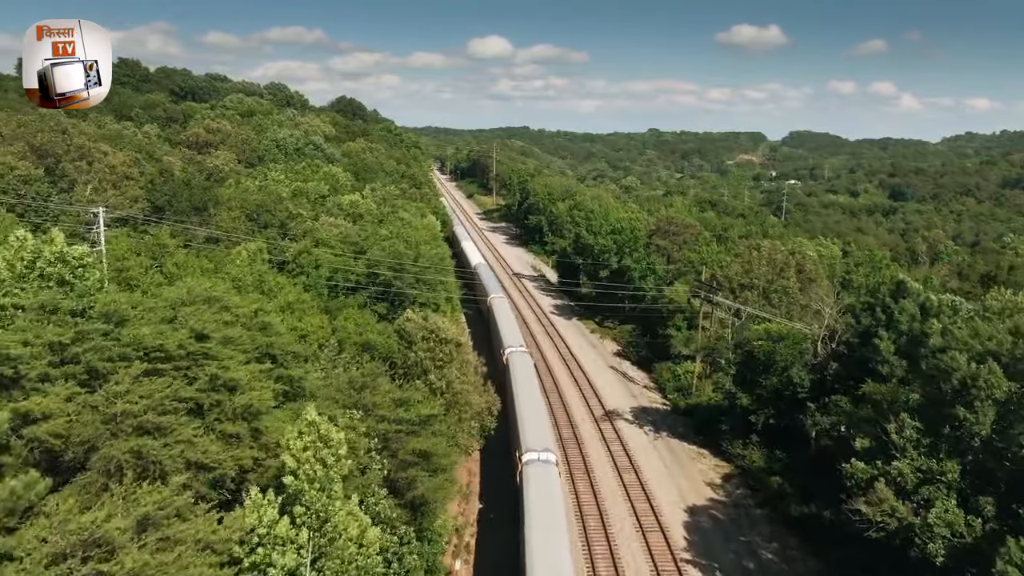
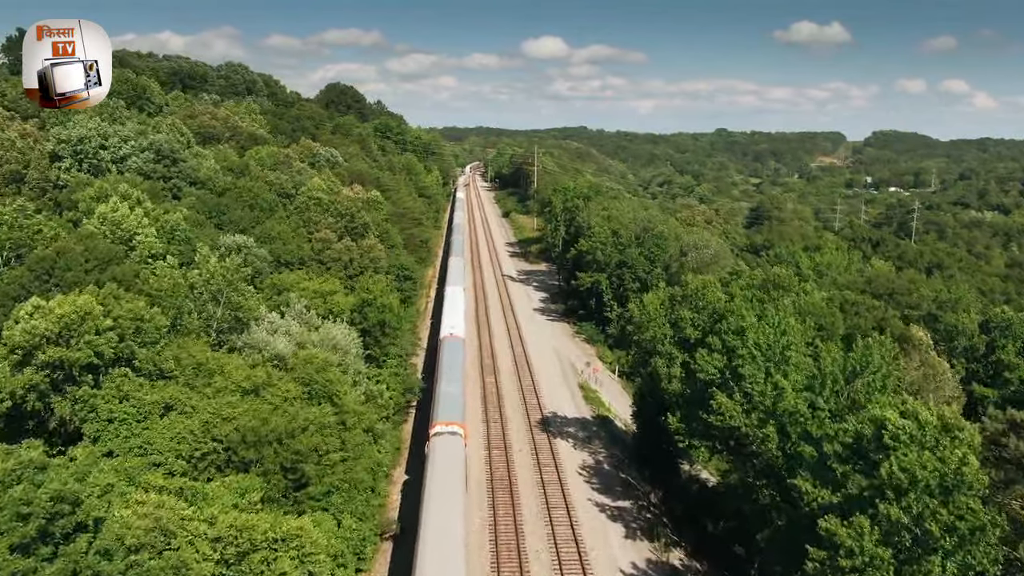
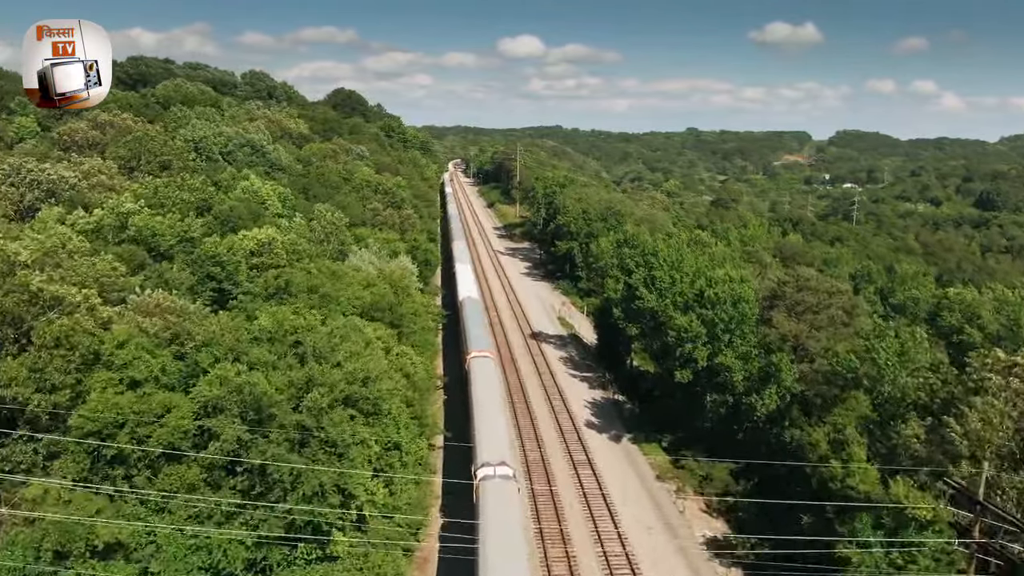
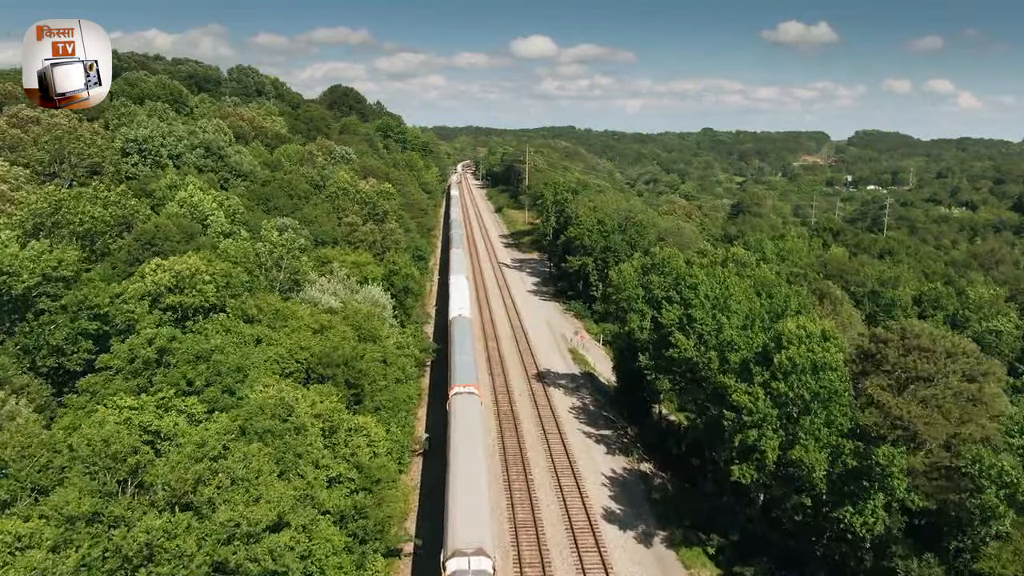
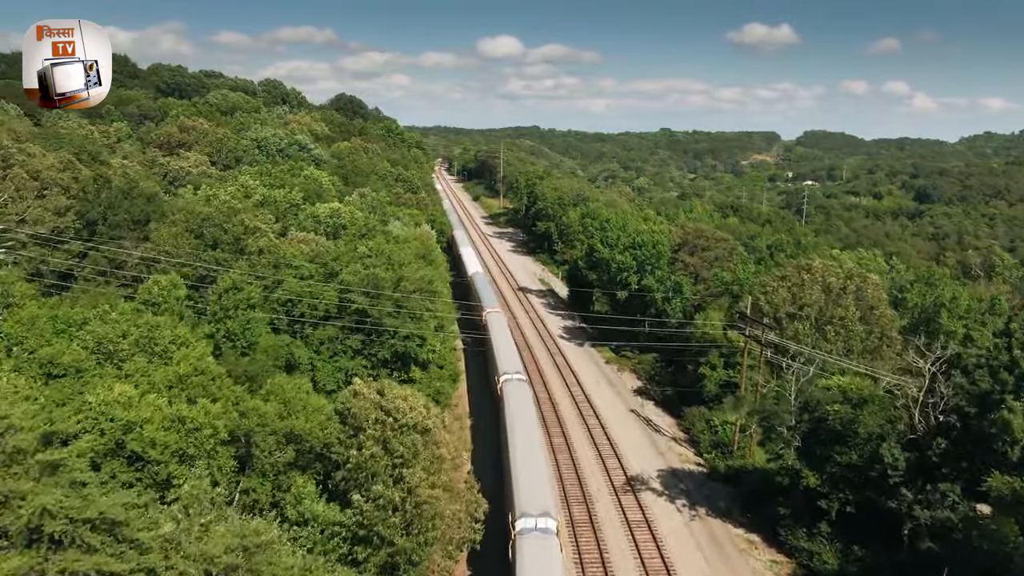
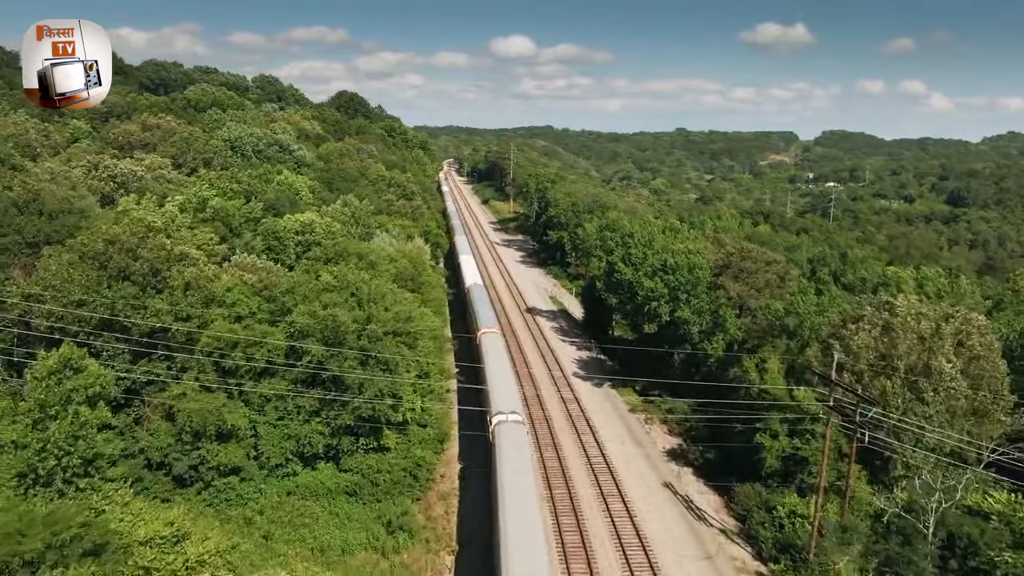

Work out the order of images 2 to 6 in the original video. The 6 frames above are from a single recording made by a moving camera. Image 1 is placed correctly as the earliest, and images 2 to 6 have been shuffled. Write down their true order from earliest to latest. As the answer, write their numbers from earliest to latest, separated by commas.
5, 6, 3, 4, 2
